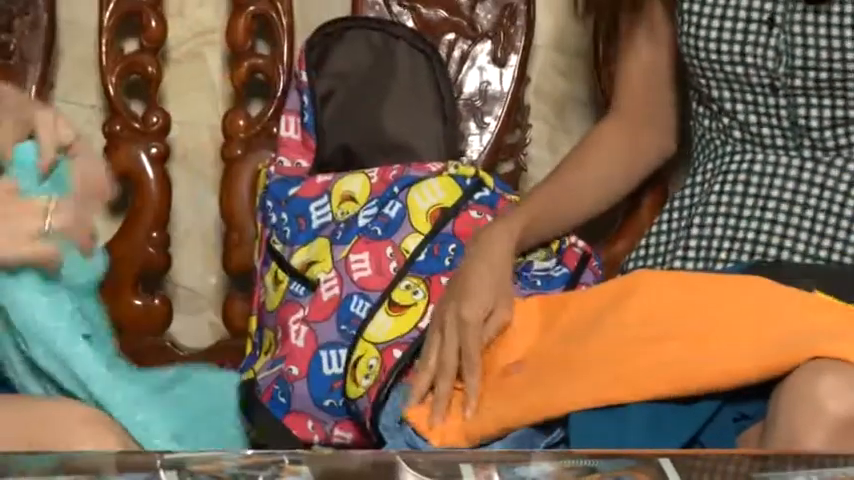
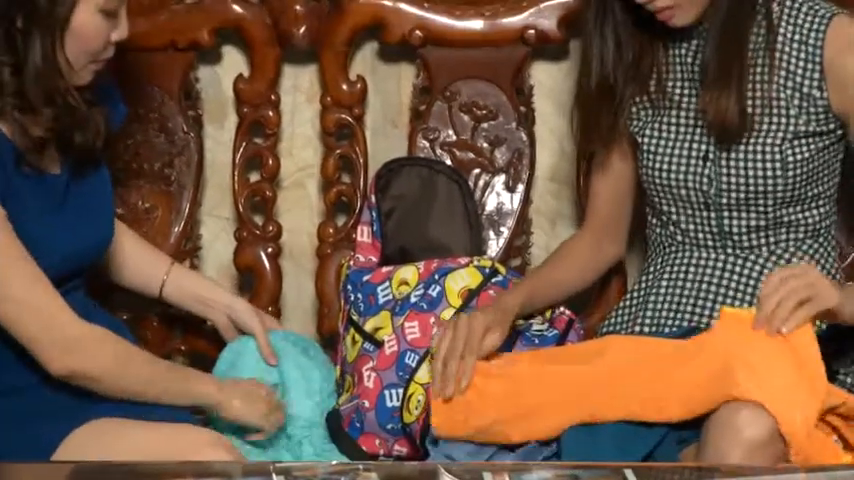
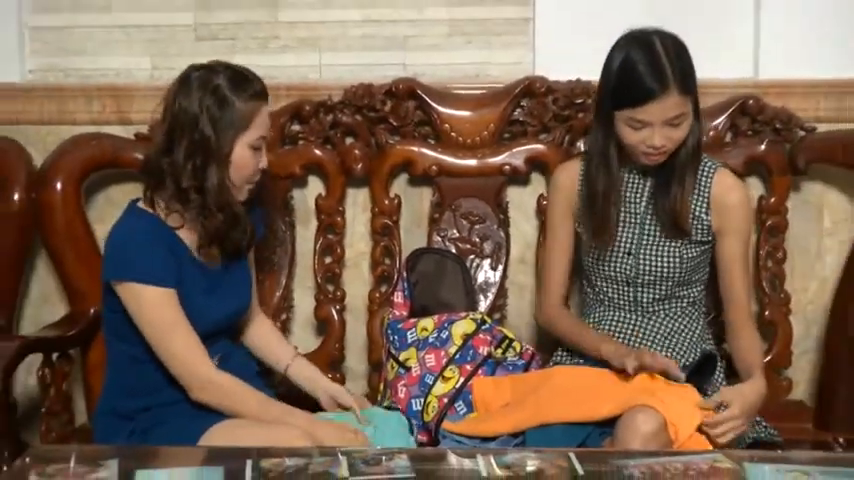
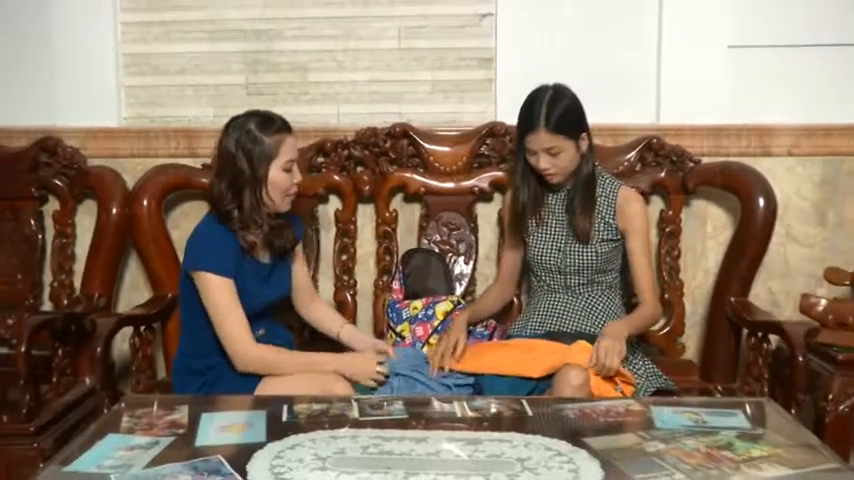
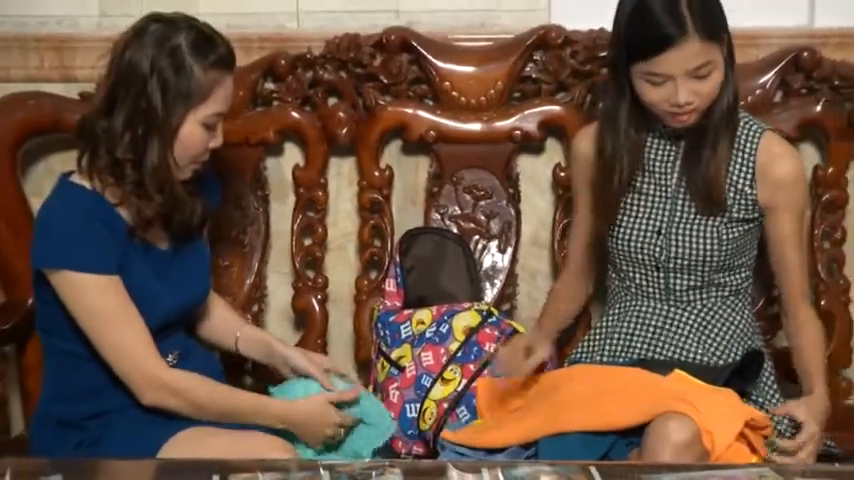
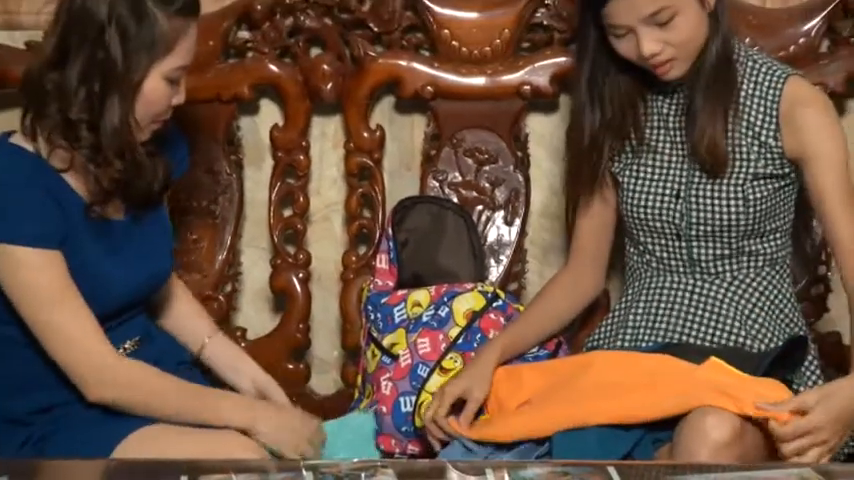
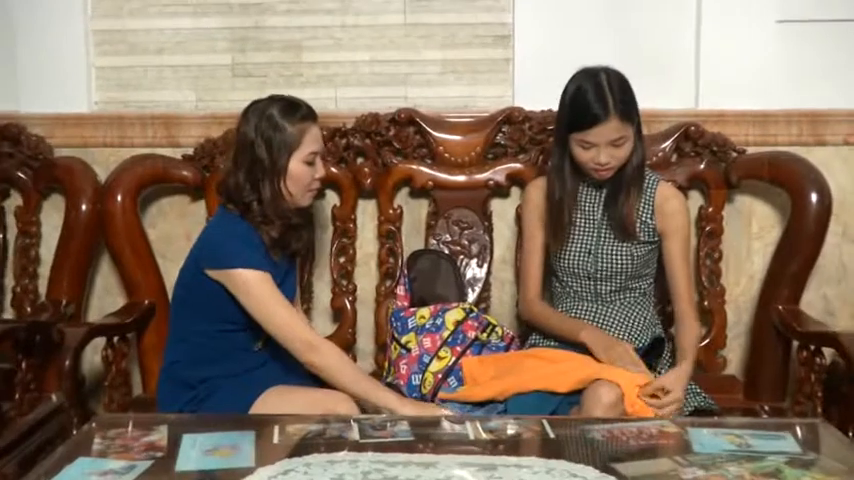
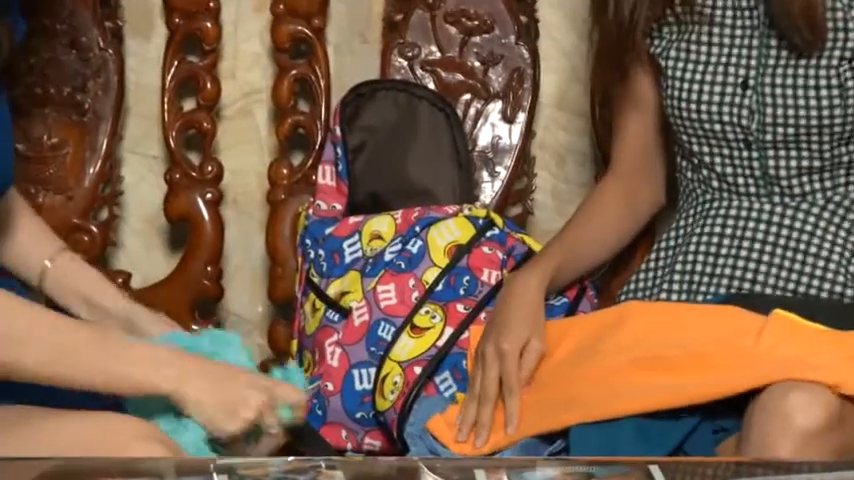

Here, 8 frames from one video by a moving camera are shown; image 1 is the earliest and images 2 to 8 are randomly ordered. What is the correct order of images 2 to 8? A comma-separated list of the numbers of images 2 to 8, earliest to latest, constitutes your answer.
8, 2, 6, 5, 3, 7, 4
